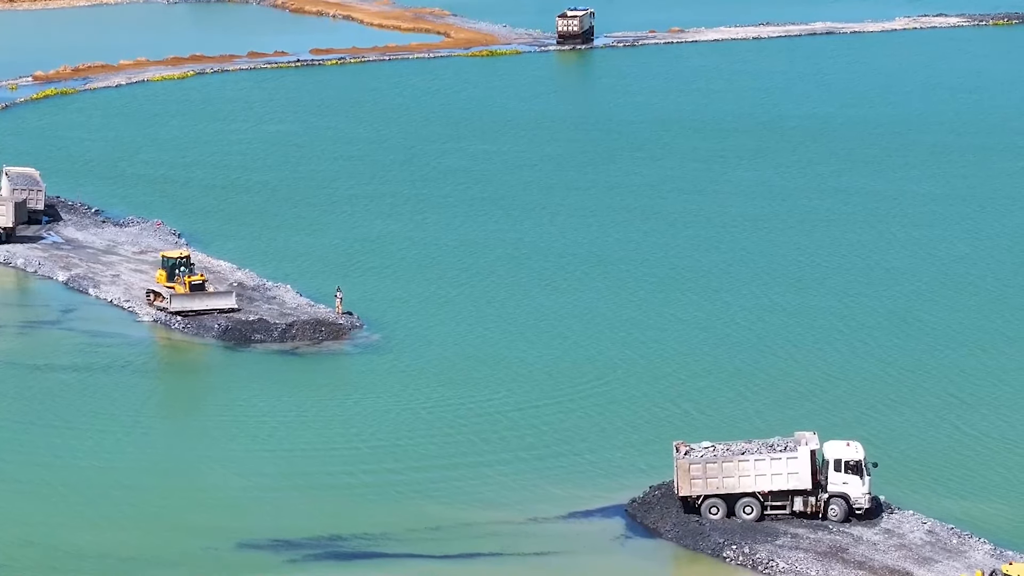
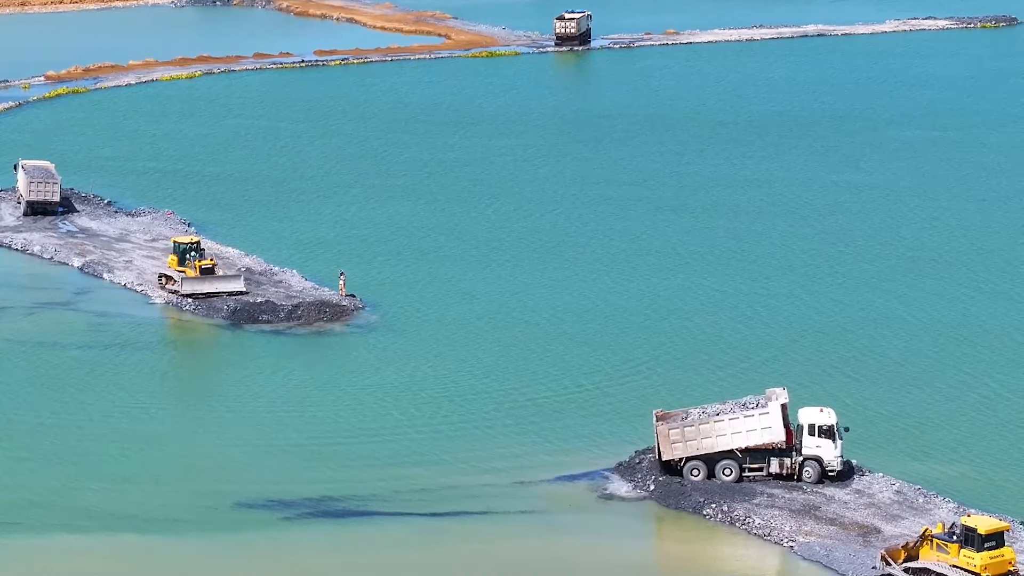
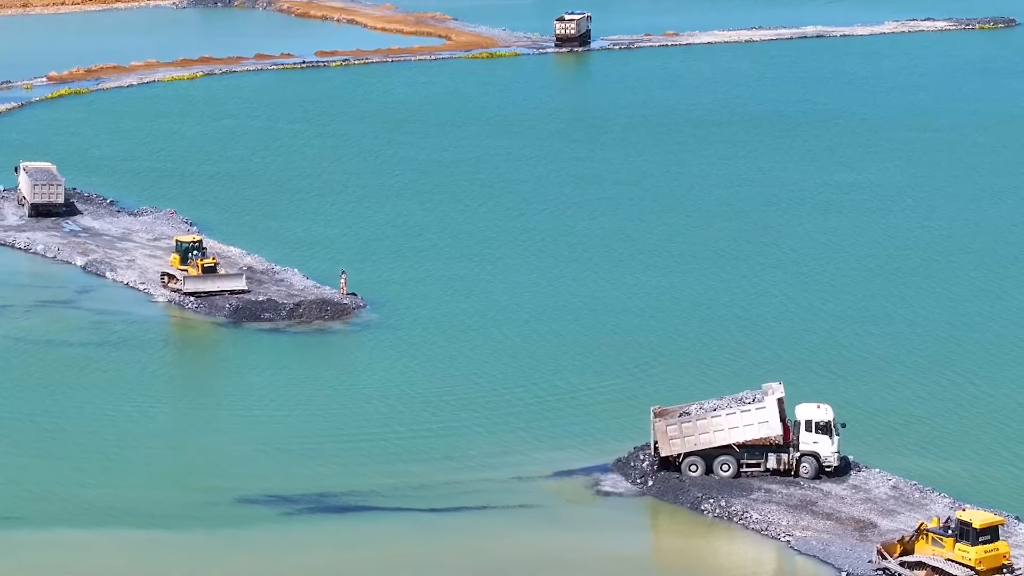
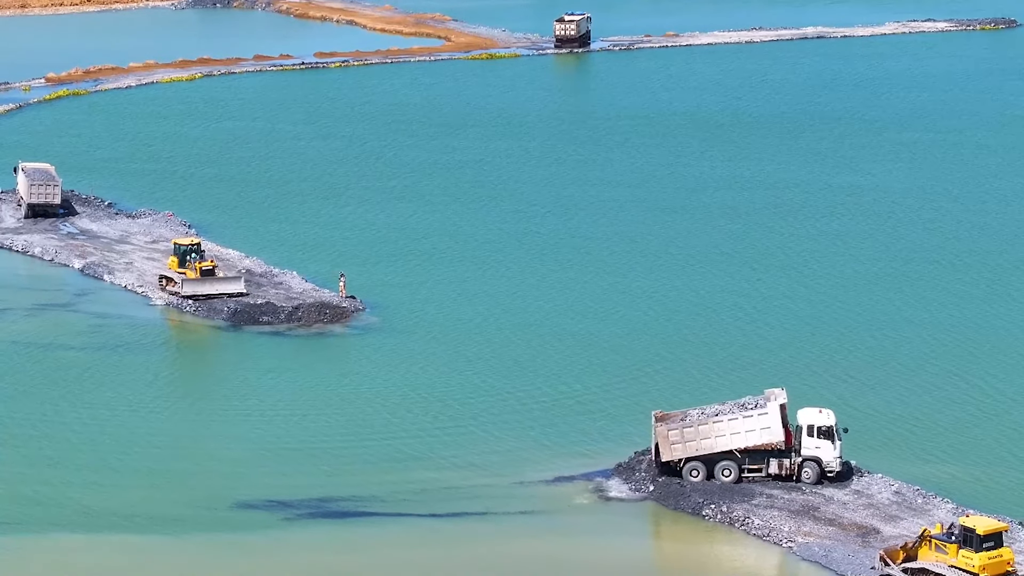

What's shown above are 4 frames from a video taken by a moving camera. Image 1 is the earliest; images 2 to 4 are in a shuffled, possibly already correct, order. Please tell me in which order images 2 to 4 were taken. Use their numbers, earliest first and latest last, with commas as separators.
2, 4, 3
